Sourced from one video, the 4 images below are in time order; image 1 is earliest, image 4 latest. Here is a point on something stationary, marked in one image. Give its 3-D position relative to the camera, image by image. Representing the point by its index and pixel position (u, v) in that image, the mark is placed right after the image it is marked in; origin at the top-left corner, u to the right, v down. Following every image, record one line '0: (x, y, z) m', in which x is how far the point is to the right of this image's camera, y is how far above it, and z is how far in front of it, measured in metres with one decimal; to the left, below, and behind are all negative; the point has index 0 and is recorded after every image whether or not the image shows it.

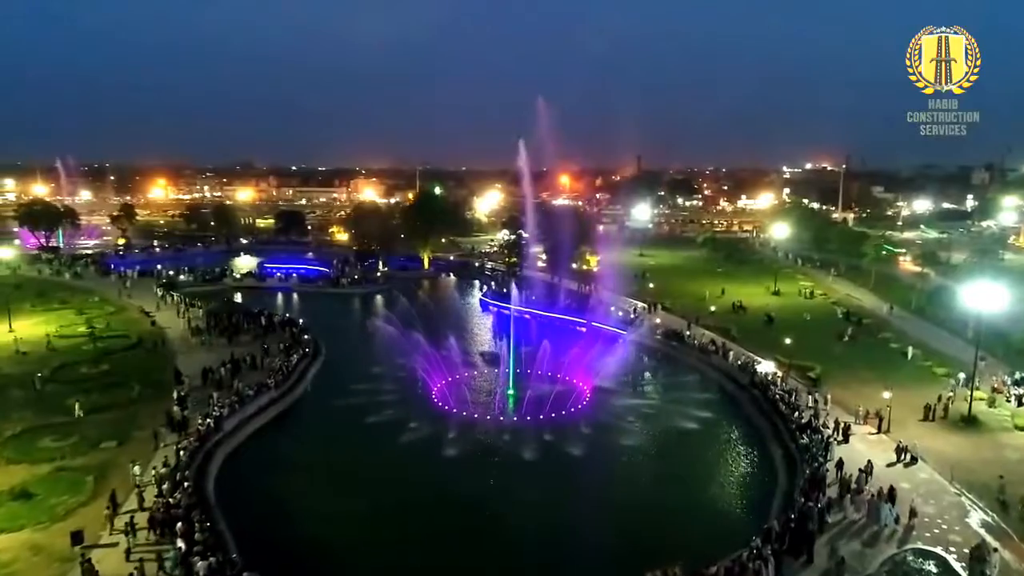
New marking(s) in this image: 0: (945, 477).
0: (+10.2, -4.5, +18.5) m
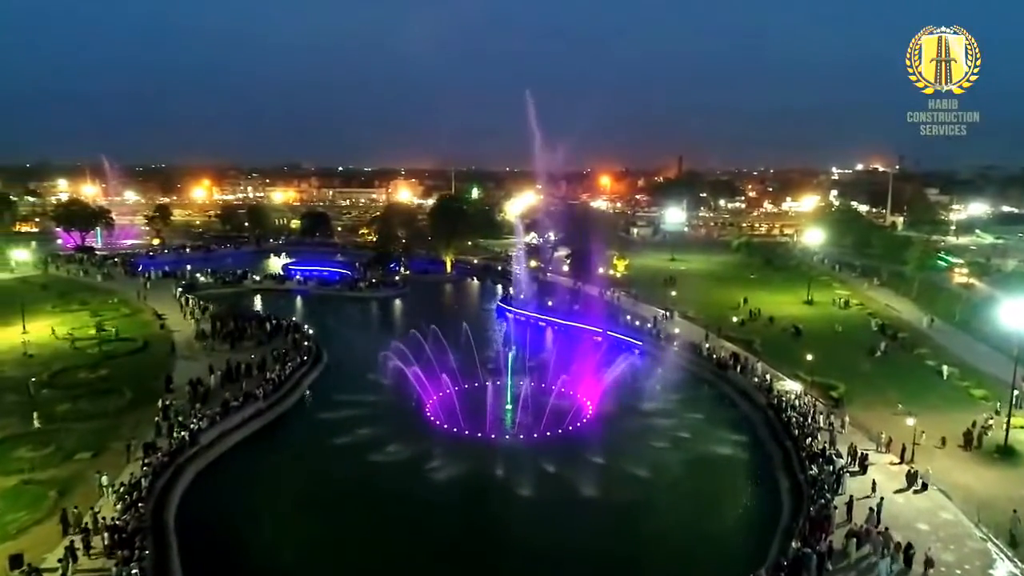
0: (+9.6, -4.8, +16.5) m
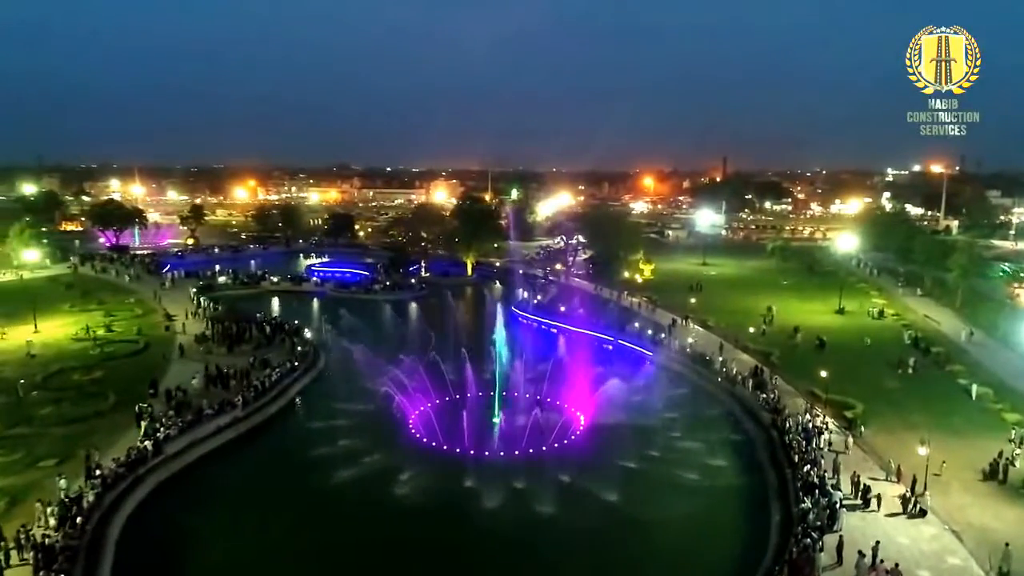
0: (+8.7, -5.1, +14.5) m
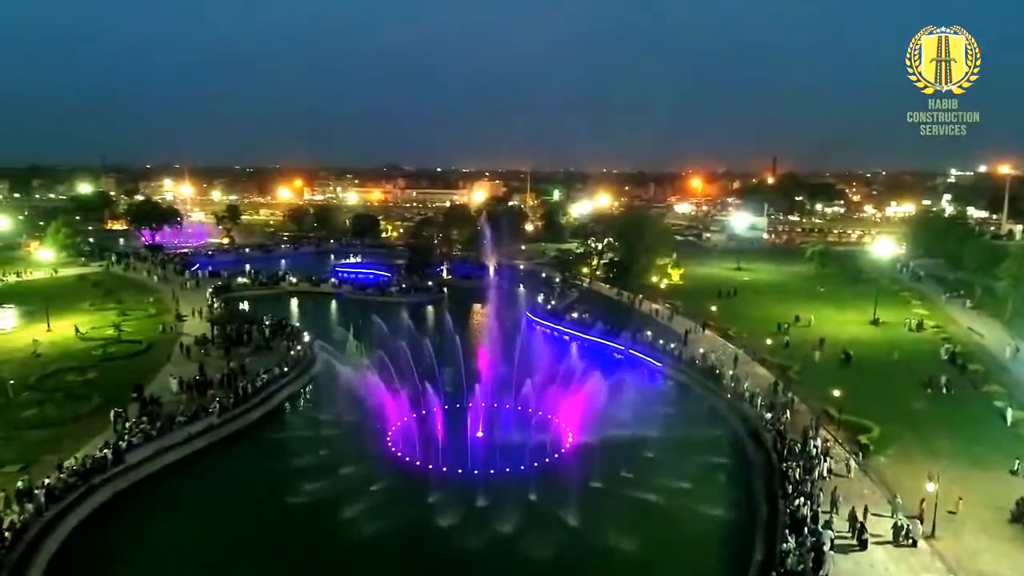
0: (+7.6, -5.4, +12.5) m
